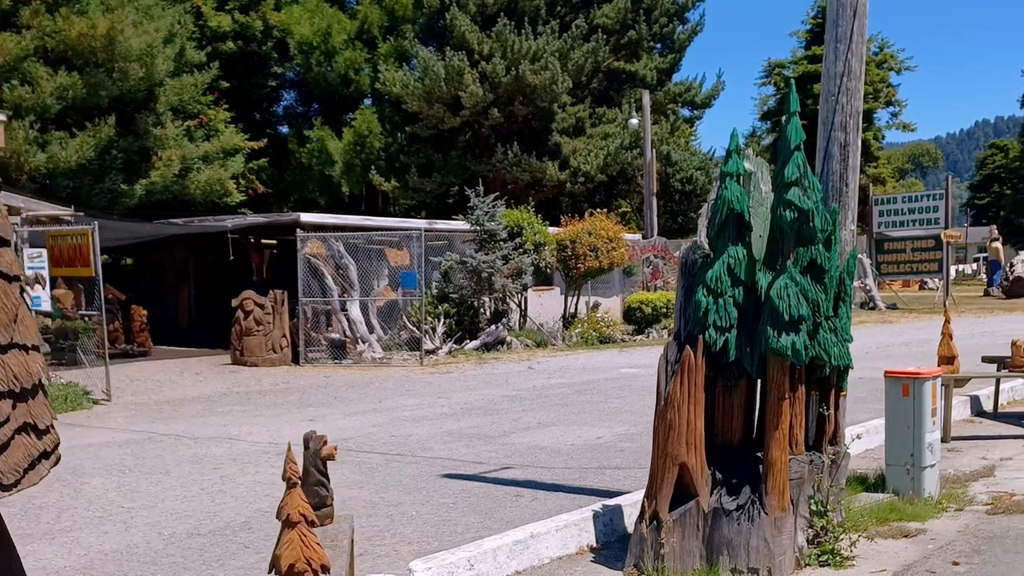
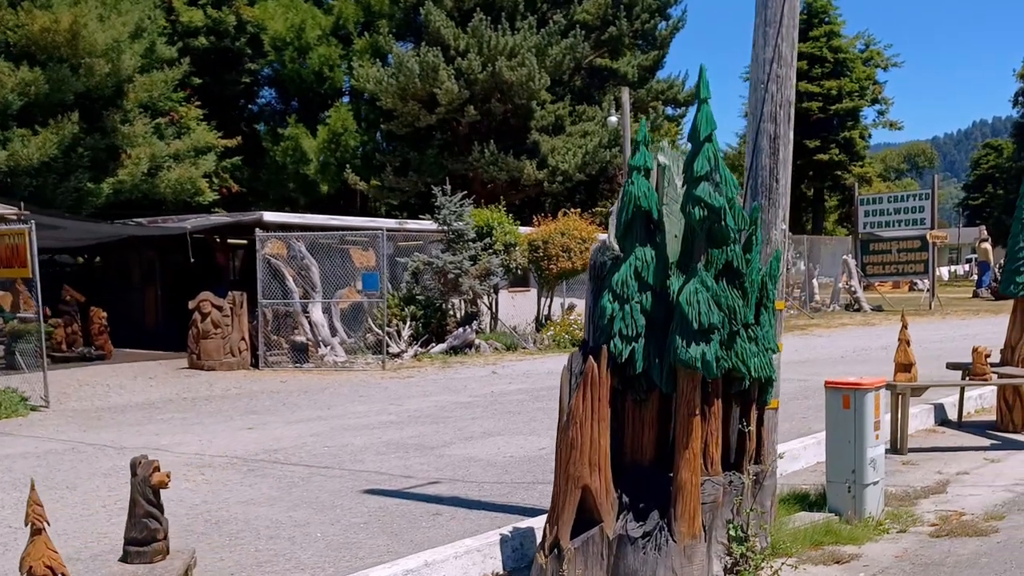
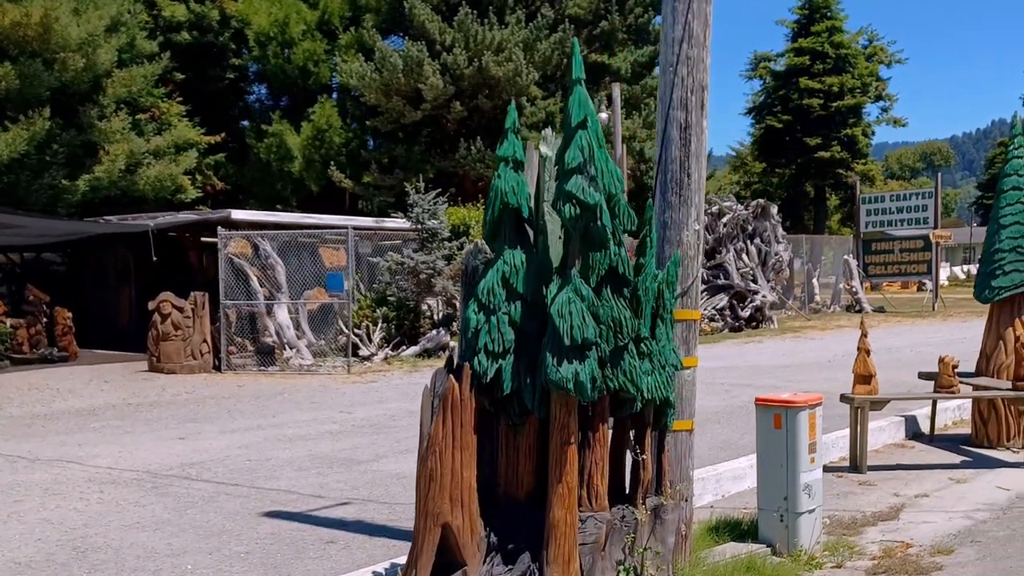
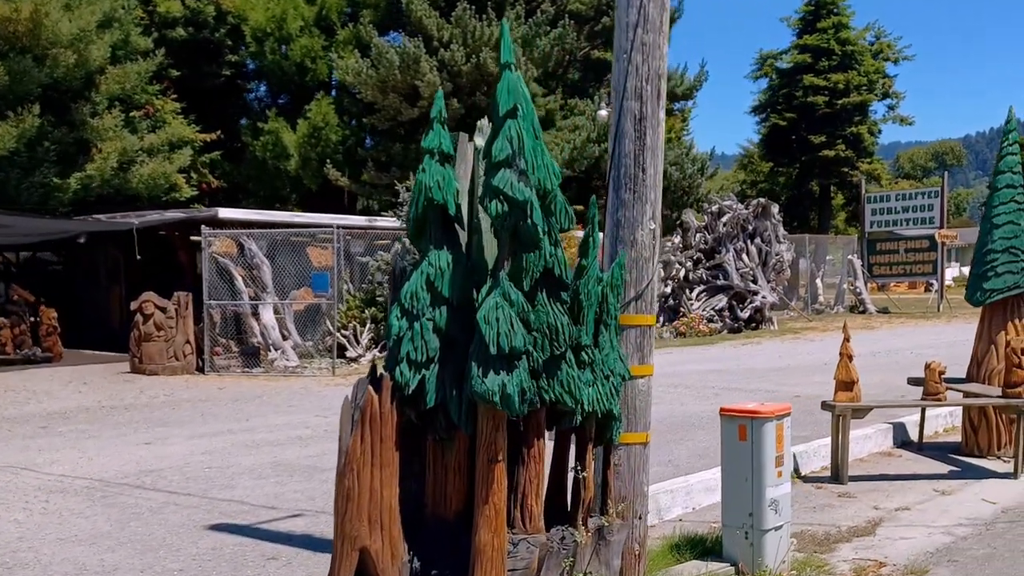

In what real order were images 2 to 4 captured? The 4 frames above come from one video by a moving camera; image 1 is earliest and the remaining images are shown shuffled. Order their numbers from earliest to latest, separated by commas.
2, 3, 4
